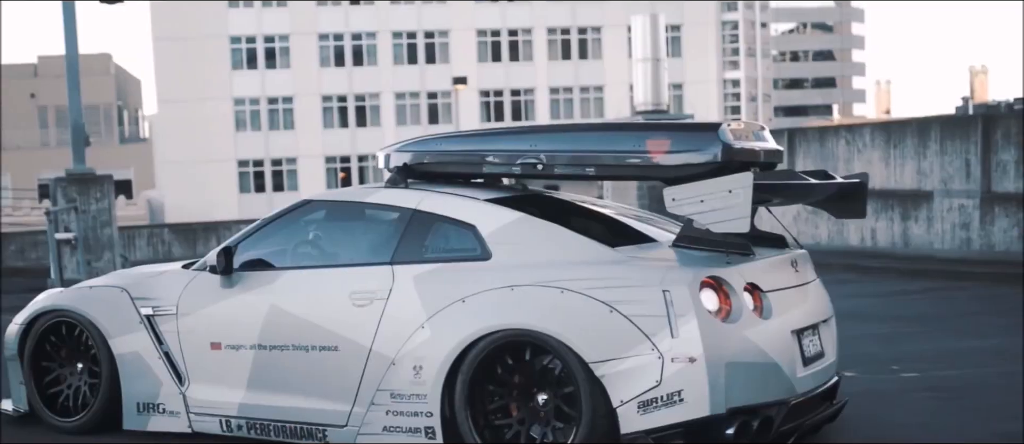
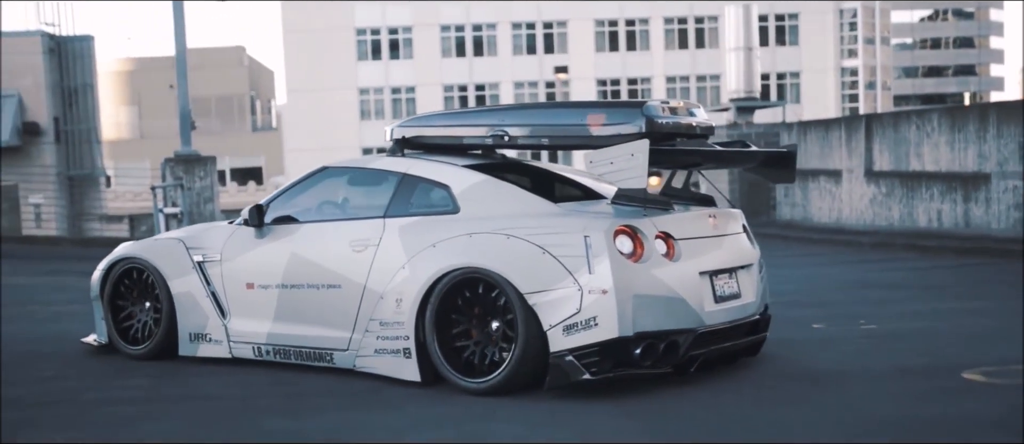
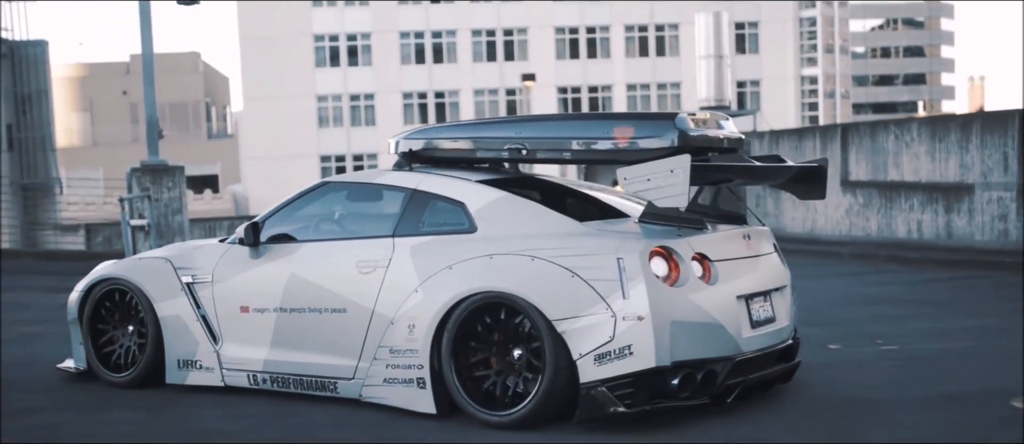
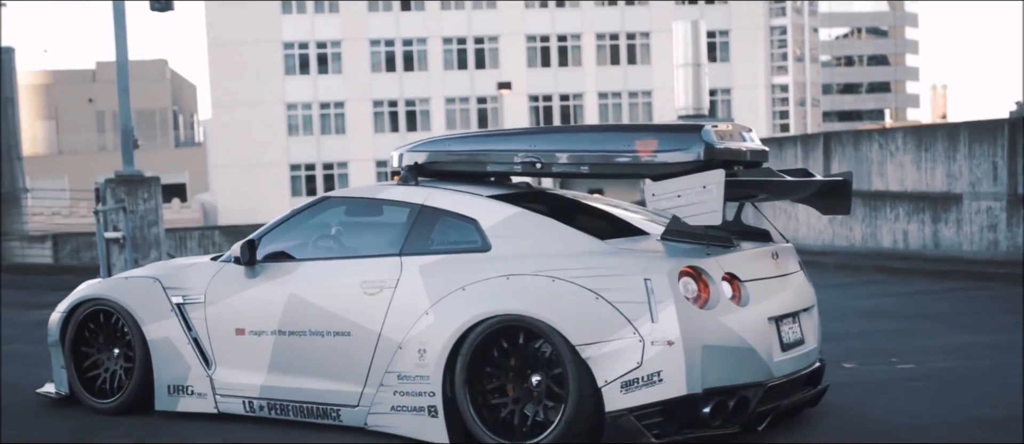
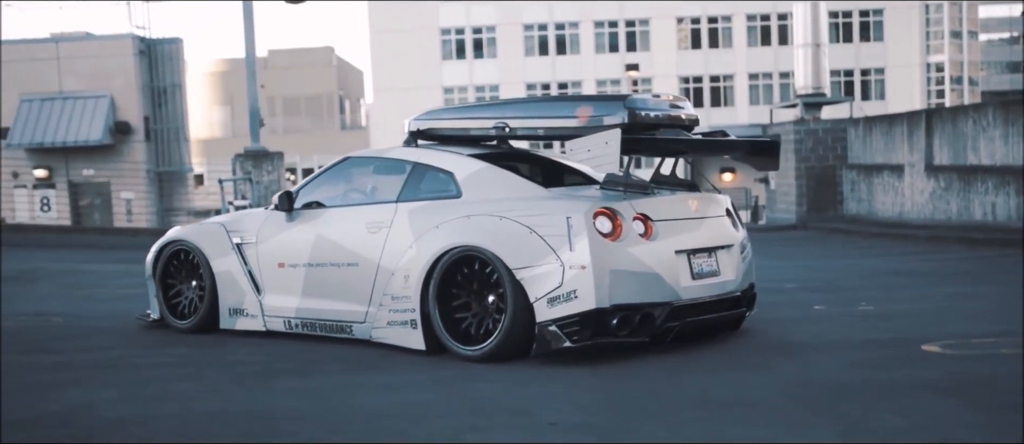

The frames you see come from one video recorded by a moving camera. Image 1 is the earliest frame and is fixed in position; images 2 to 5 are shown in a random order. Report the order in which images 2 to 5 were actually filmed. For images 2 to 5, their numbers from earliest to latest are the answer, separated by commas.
4, 3, 2, 5
